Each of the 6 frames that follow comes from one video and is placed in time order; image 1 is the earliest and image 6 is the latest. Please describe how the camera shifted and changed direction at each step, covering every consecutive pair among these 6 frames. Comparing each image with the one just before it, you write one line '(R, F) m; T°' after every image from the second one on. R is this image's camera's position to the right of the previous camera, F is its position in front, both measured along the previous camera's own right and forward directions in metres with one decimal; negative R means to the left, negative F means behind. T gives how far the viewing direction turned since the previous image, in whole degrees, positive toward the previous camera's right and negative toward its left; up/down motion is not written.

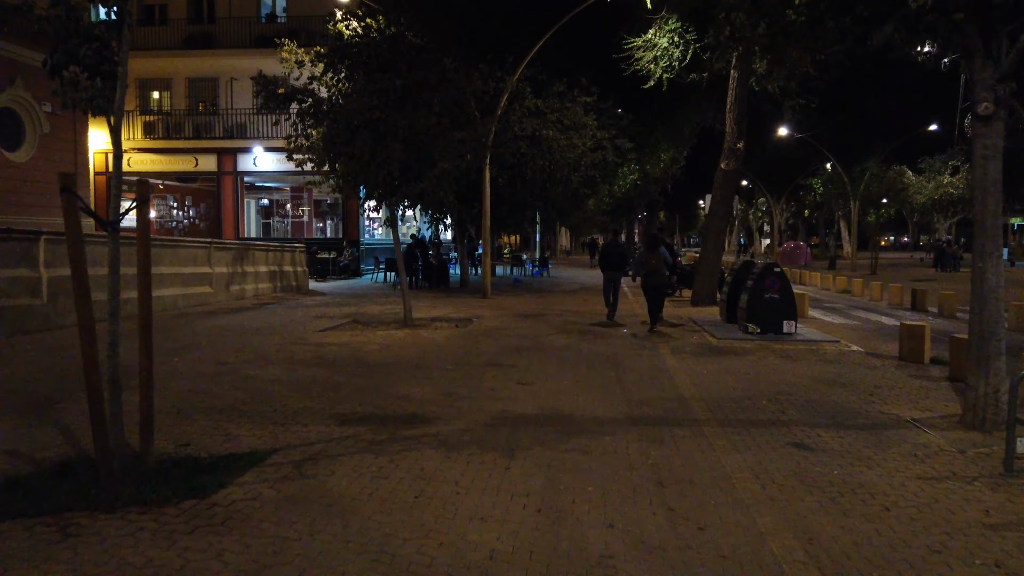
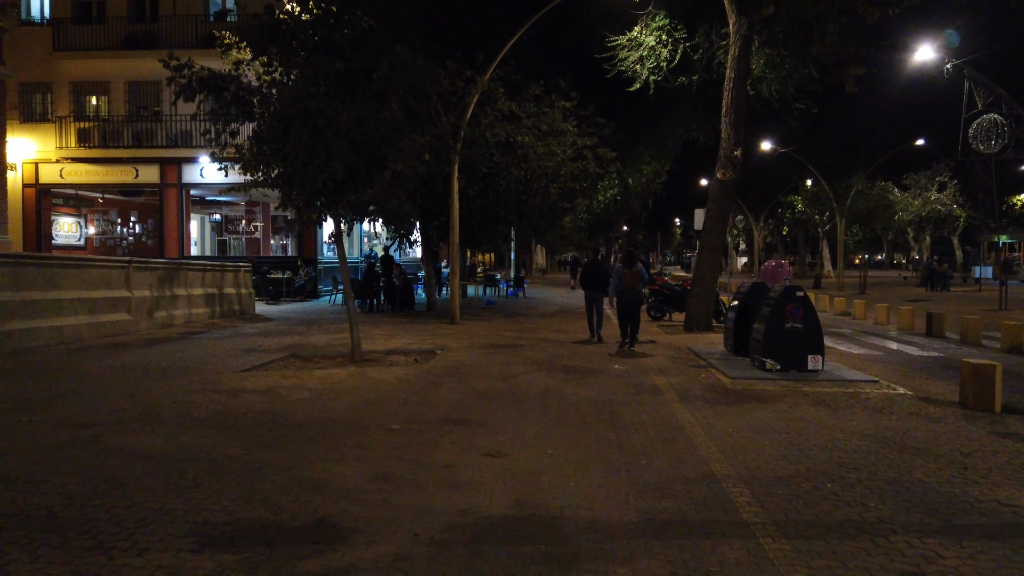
(+0.1, +2.5) m; +2°
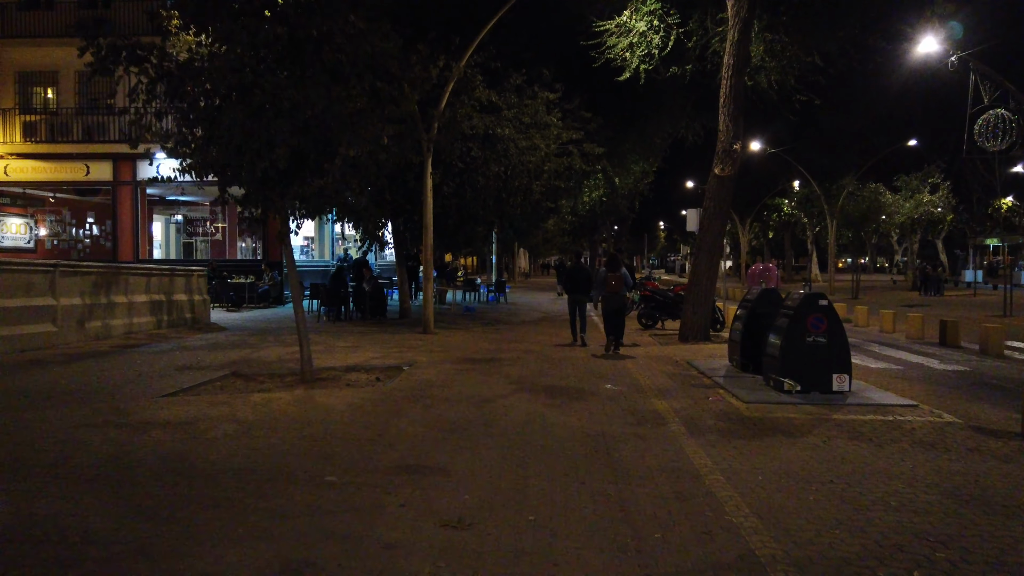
(+0.1, +1.7) m; +1°
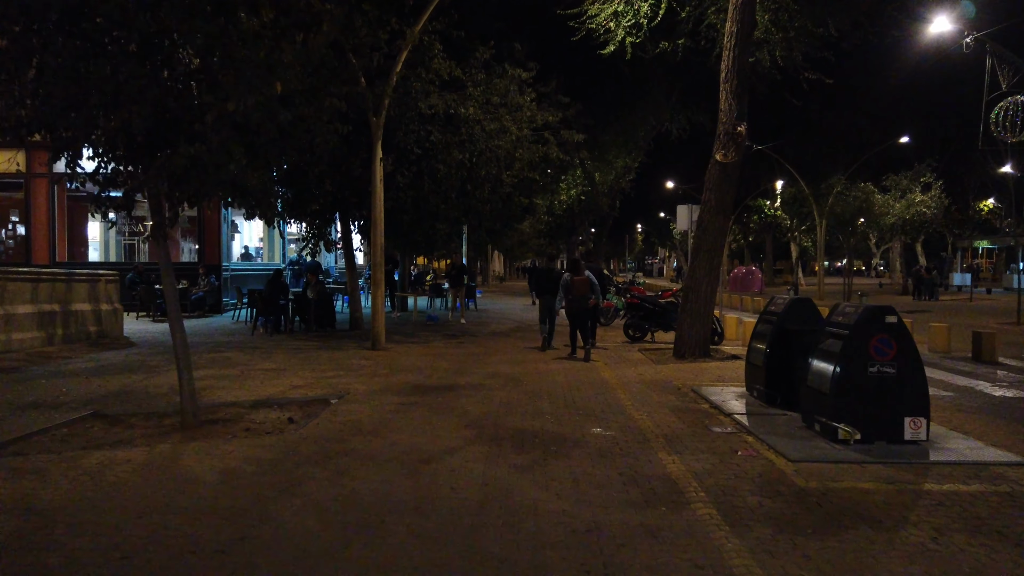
(+0.2, +2.8) m; +2°
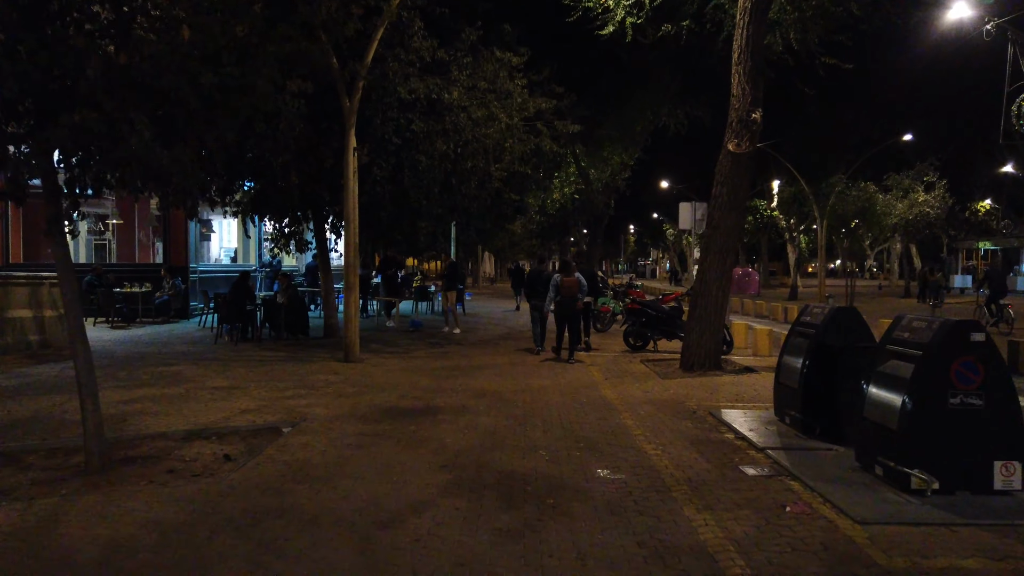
(0.0, +1.6) m; +1°
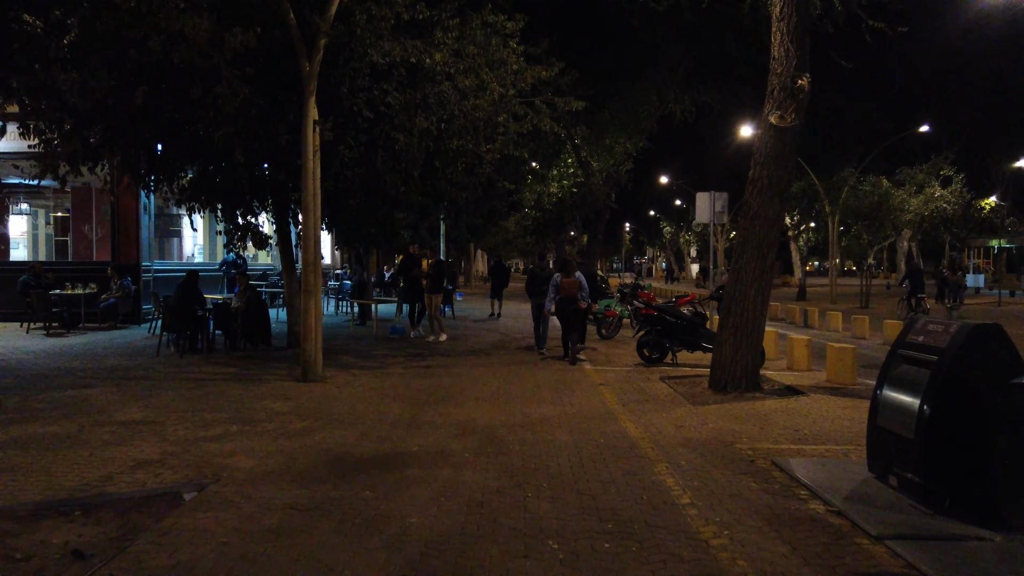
(0.0, +2.4) m; 0°
